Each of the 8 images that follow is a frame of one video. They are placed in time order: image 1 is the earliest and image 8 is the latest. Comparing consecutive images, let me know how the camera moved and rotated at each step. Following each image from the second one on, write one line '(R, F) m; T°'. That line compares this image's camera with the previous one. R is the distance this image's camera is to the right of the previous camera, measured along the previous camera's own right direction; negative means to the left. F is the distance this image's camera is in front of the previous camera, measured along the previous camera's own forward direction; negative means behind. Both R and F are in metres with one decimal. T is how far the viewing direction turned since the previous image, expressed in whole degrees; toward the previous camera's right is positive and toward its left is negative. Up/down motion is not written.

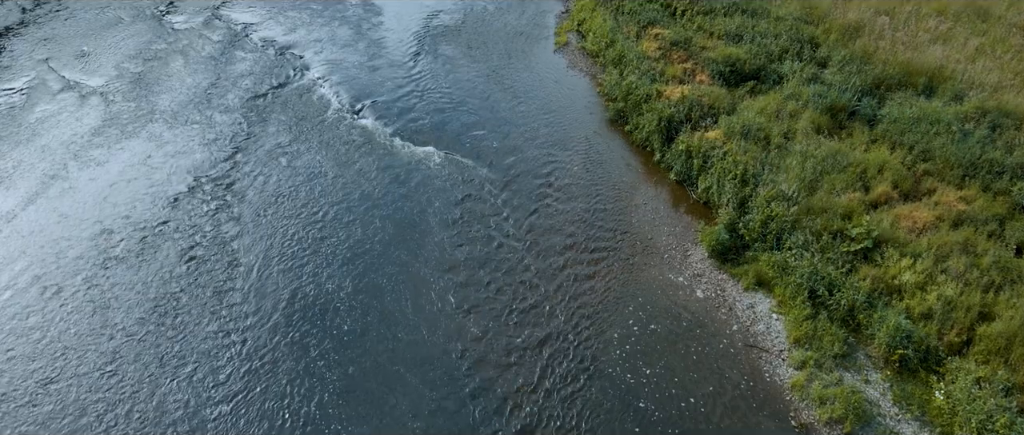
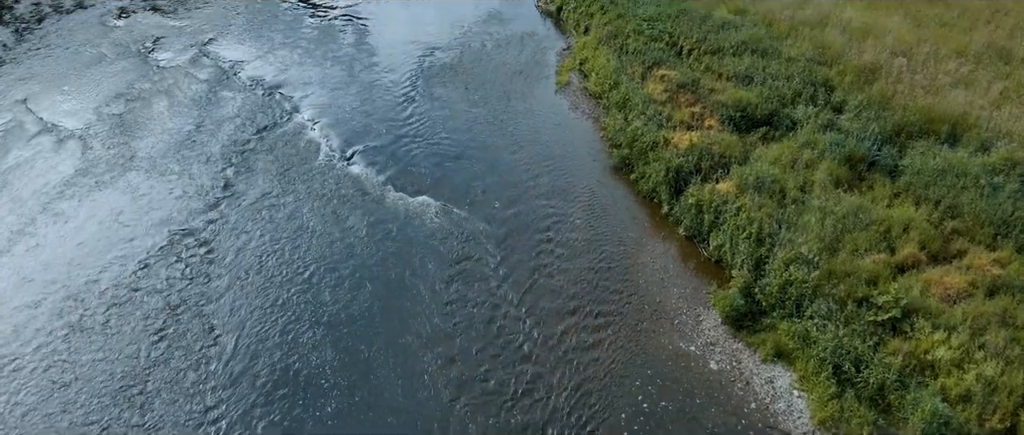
(0.0, +0.7) m; 0°
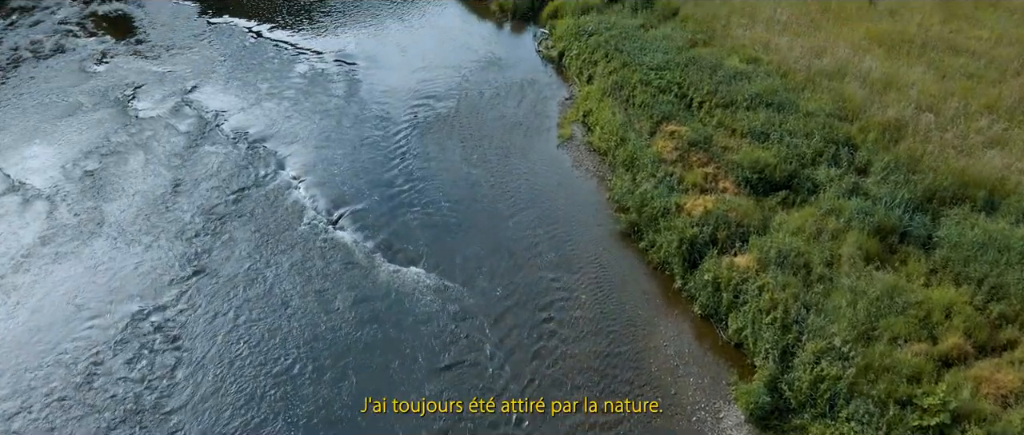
(0.0, +1.0) m; 0°
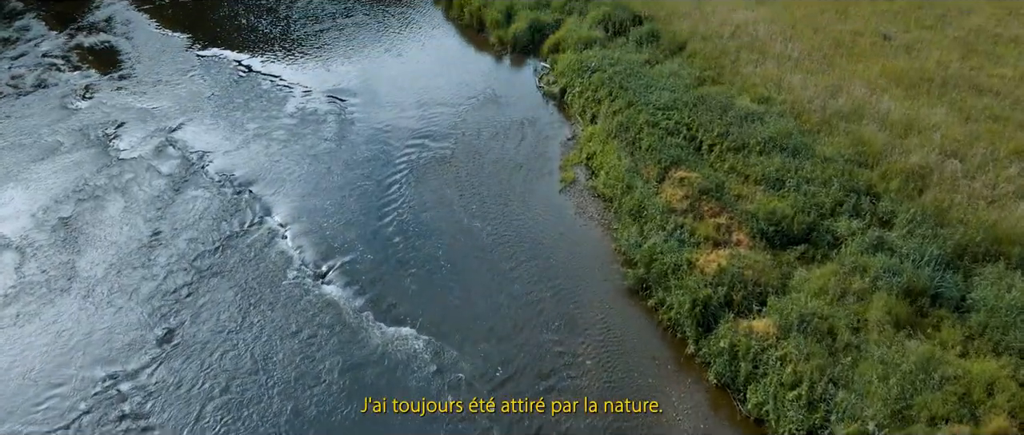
(0.0, +0.8) m; 0°
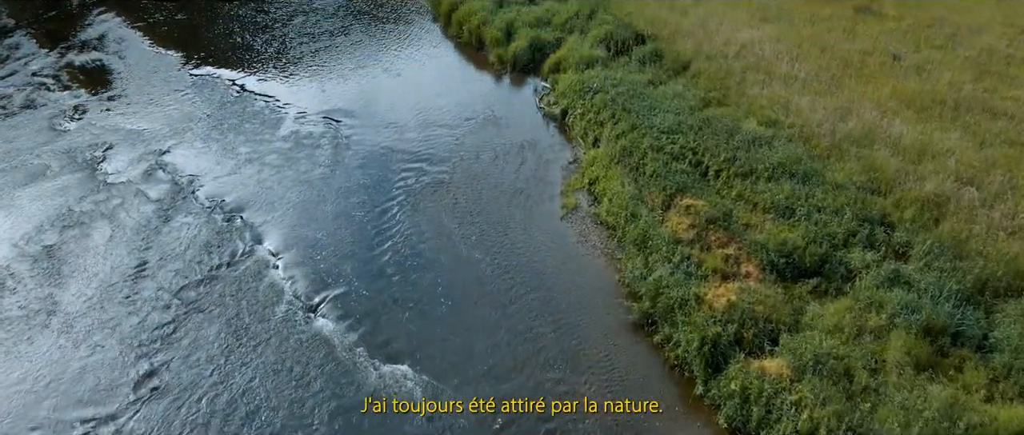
(0.0, +0.5) m; 0°
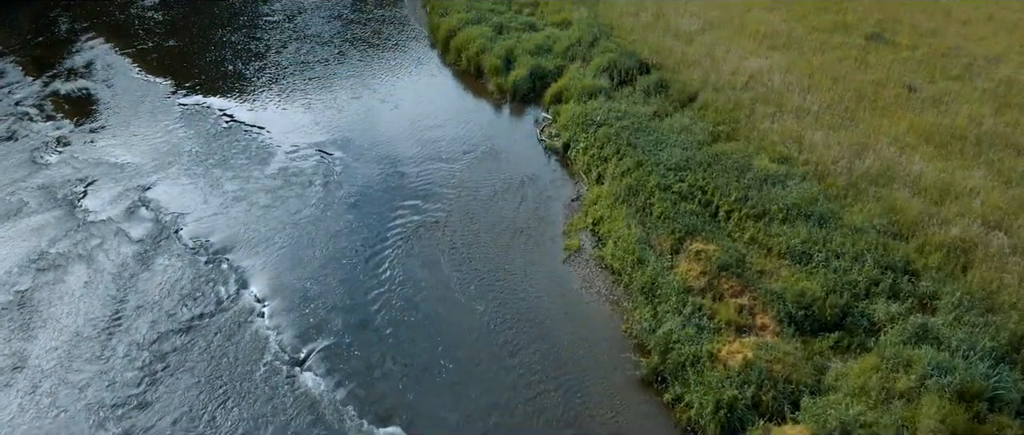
(0.0, +0.7) m; 0°
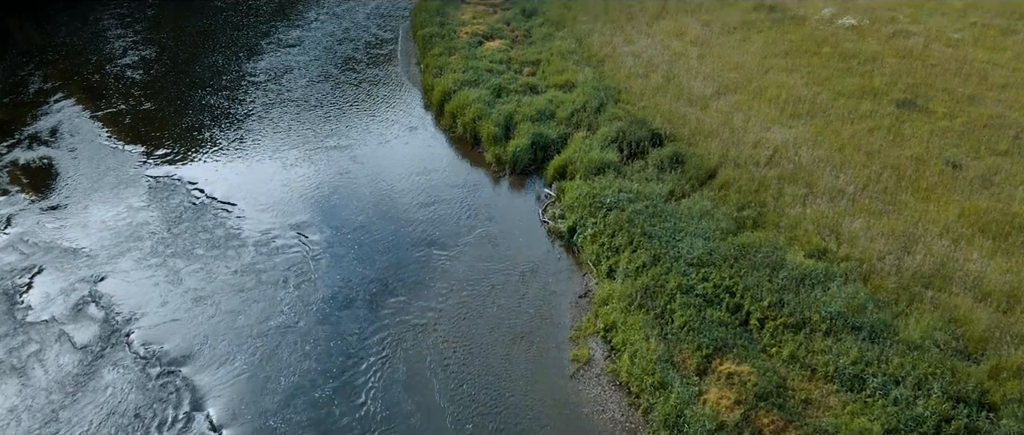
(0.0, +1.8) m; 0°
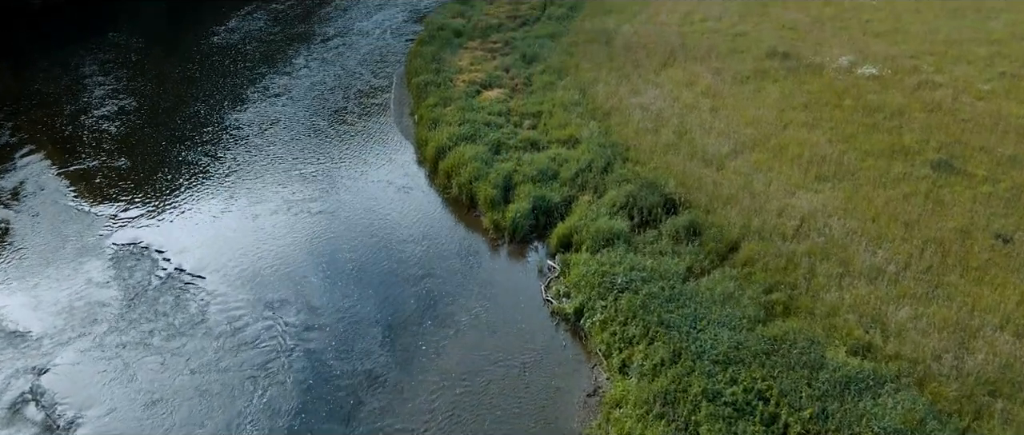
(0.0, +1.6) m; 0°
